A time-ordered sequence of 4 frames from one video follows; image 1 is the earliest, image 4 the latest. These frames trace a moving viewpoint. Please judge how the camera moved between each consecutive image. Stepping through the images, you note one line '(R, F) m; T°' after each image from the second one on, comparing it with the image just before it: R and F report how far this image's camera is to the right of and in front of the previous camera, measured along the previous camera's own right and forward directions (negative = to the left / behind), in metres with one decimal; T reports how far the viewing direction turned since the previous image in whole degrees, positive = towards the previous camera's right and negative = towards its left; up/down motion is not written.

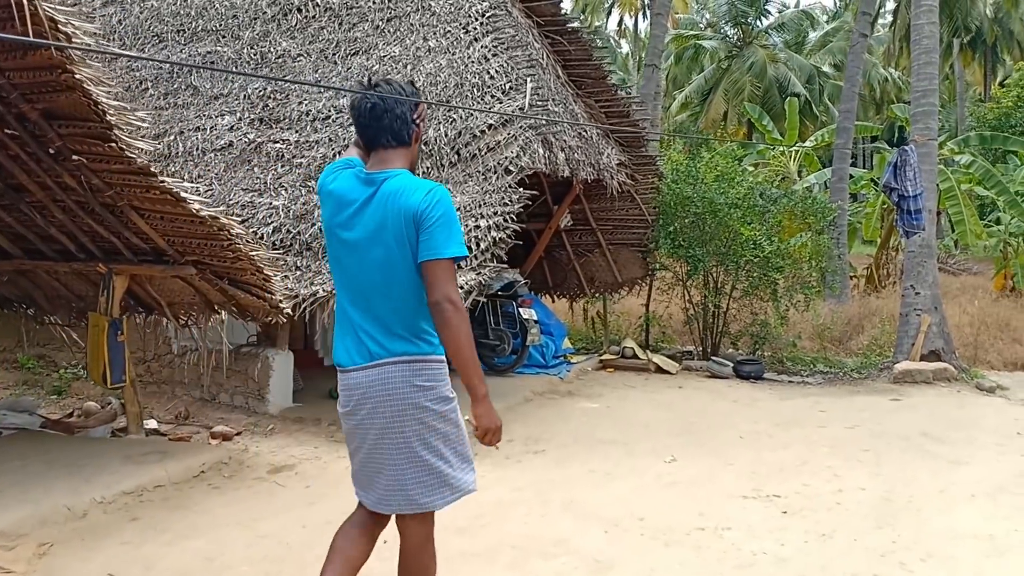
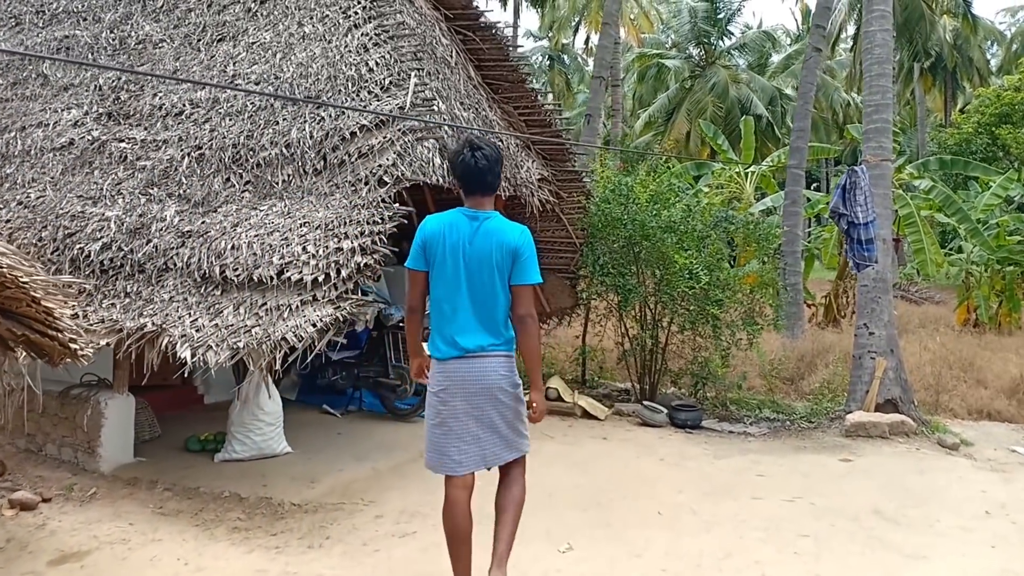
(+0.5, +1.0) m; +2°
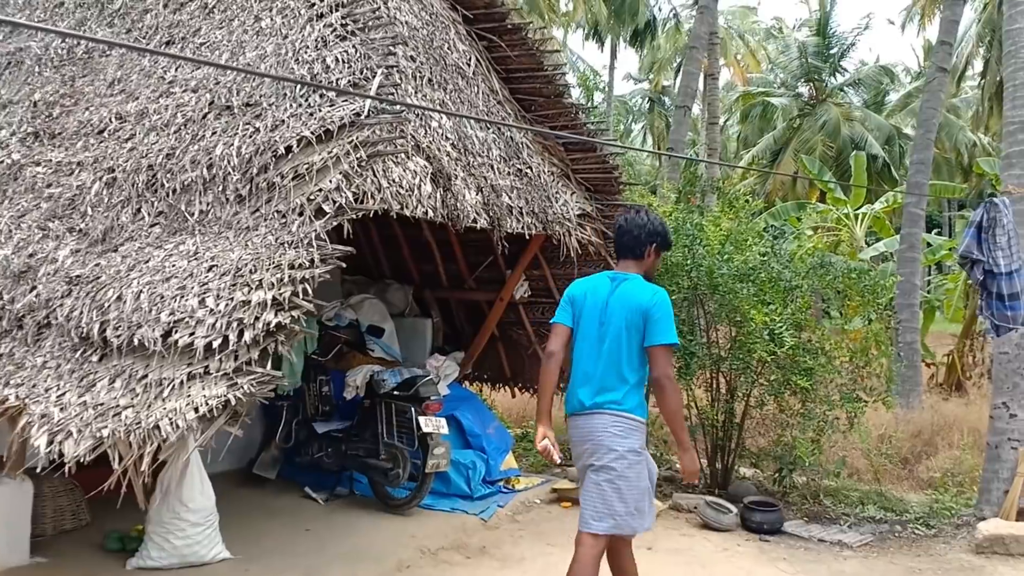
(+0.5, +1.4) m; -7°
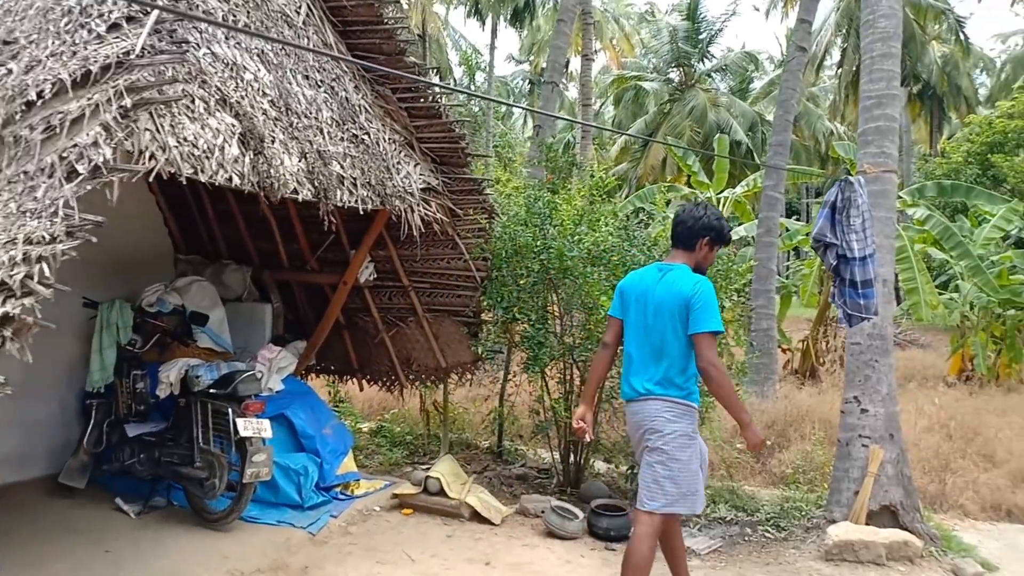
(+0.2, +0.4) m; +8°
